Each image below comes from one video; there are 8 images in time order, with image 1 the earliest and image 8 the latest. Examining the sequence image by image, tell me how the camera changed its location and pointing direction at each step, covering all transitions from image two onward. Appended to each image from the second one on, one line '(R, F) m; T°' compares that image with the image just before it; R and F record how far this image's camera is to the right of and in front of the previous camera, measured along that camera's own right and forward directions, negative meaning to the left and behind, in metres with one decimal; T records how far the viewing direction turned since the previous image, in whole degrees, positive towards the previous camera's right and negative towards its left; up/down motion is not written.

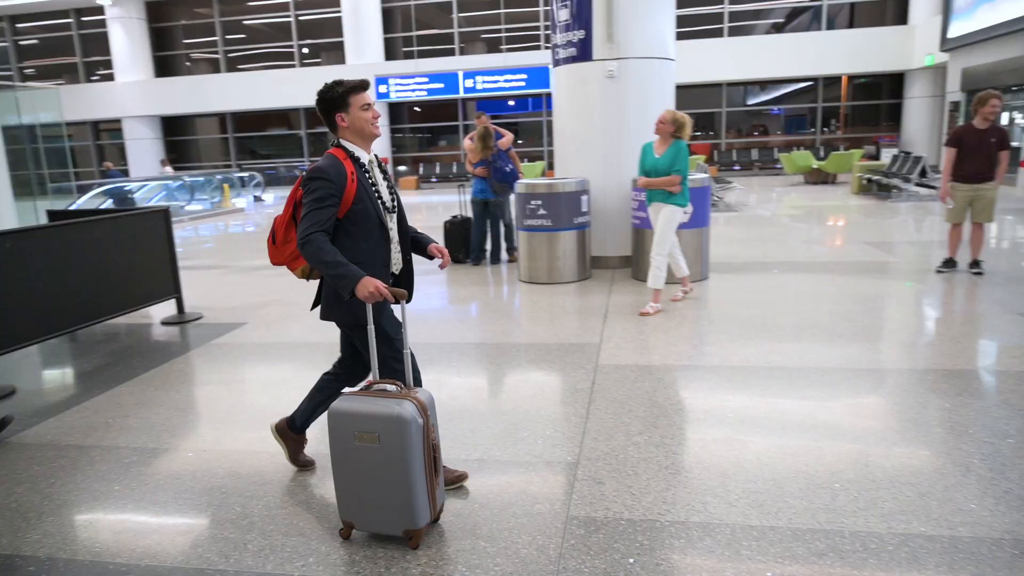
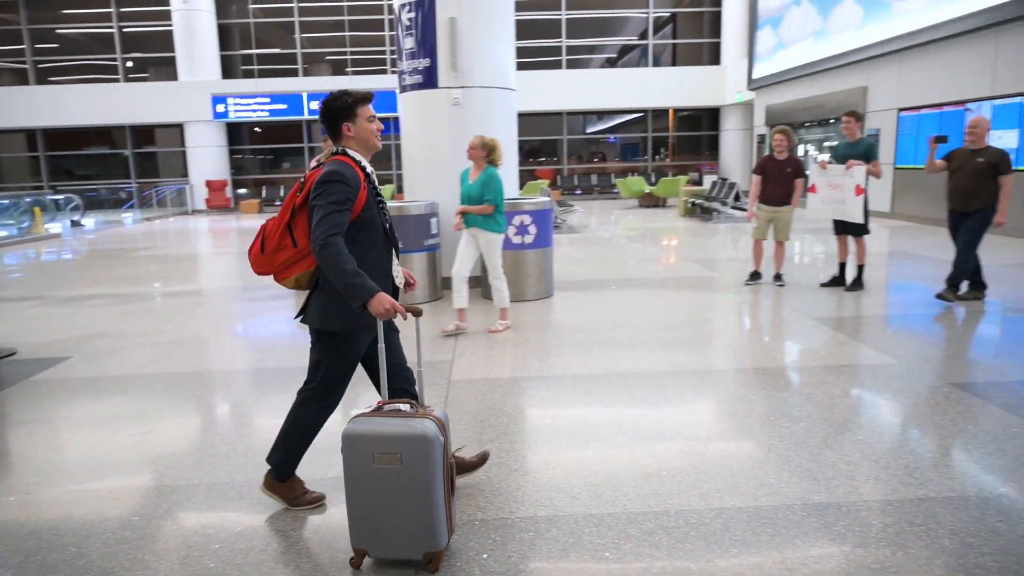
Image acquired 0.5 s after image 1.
(-0.2, -0.1) m; +13°
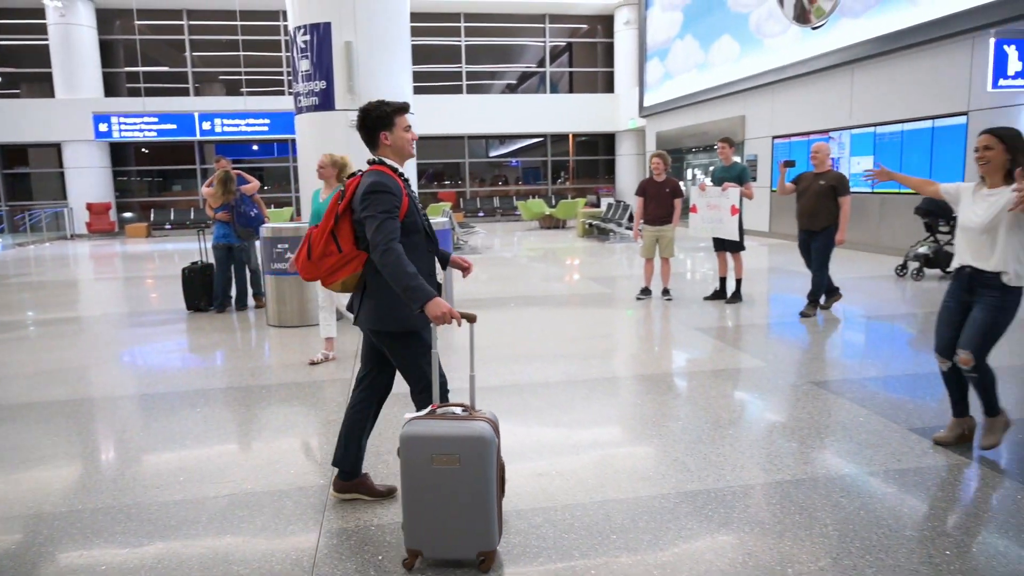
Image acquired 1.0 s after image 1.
(+0.1, -0.1) m; +8°
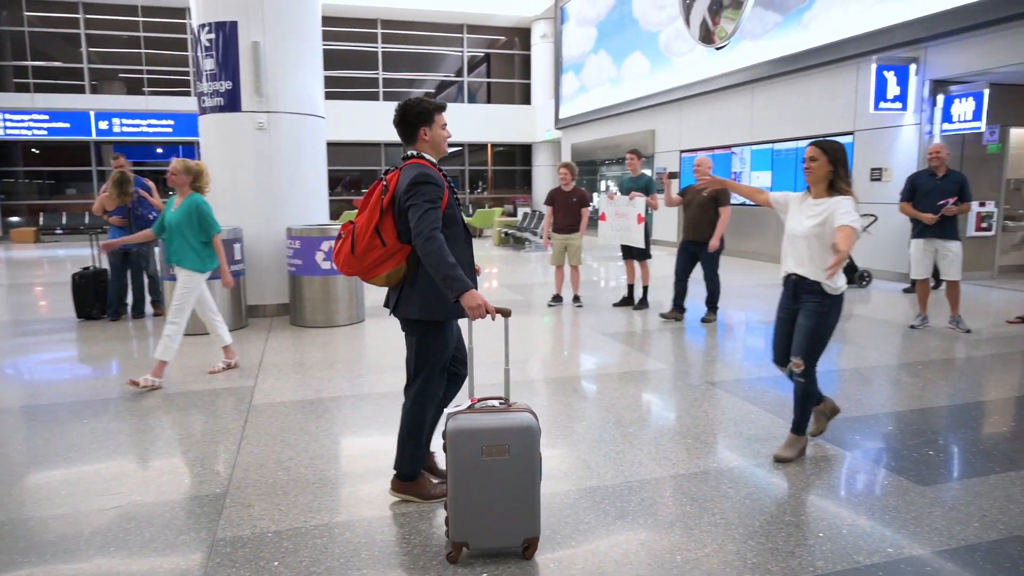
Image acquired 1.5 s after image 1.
(+0.1, 0.0) m; +7°
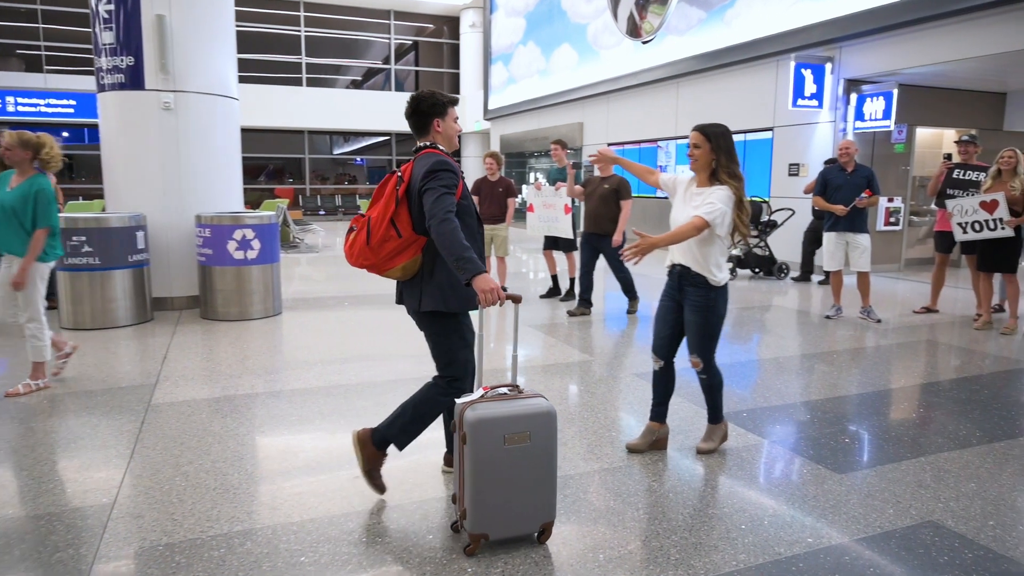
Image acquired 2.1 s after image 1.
(0.0, +0.1) m; +6°
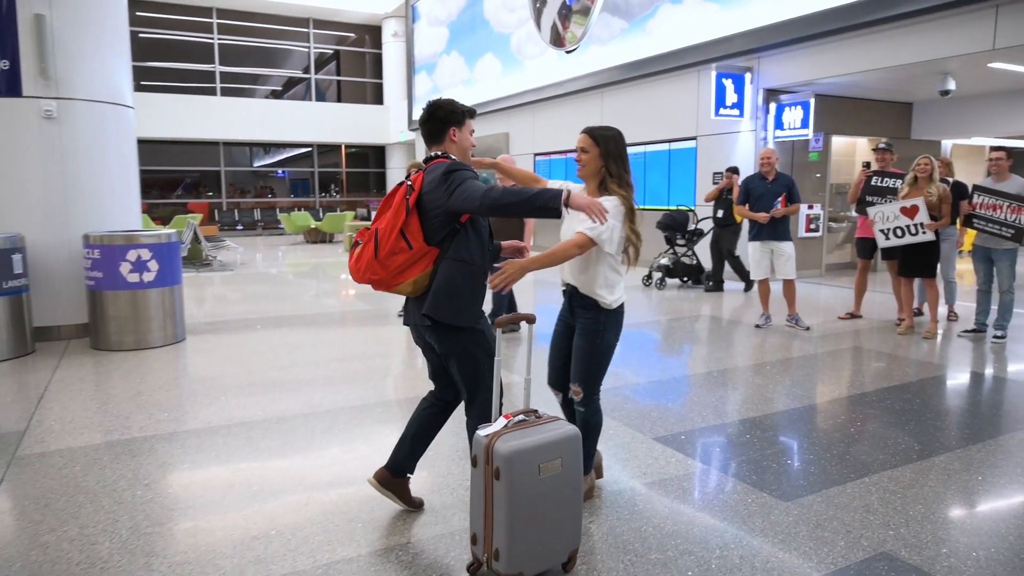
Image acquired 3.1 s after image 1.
(+0.1, +0.3) m; +6°
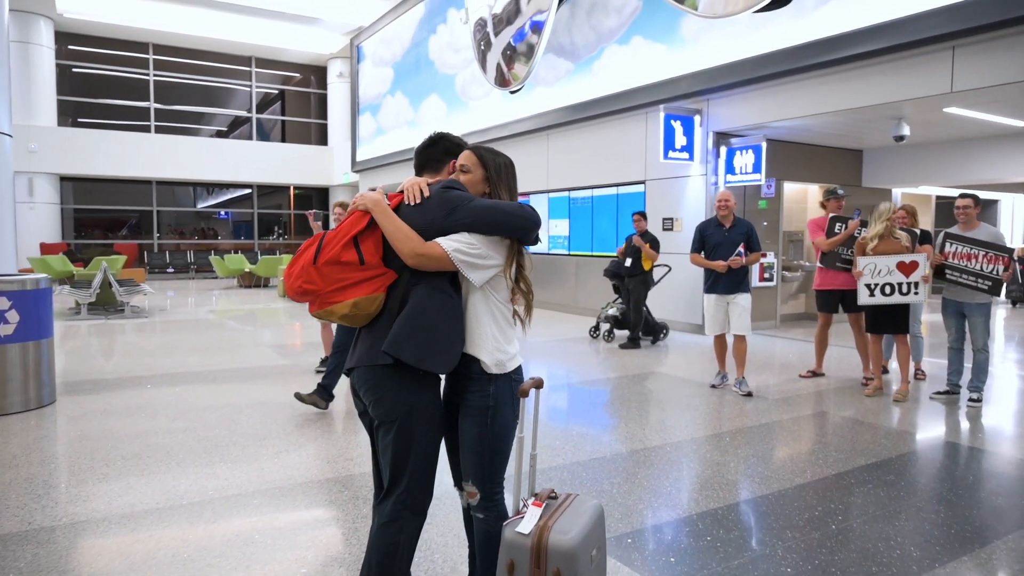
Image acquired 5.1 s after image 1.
(+0.2, +0.7) m; +4°
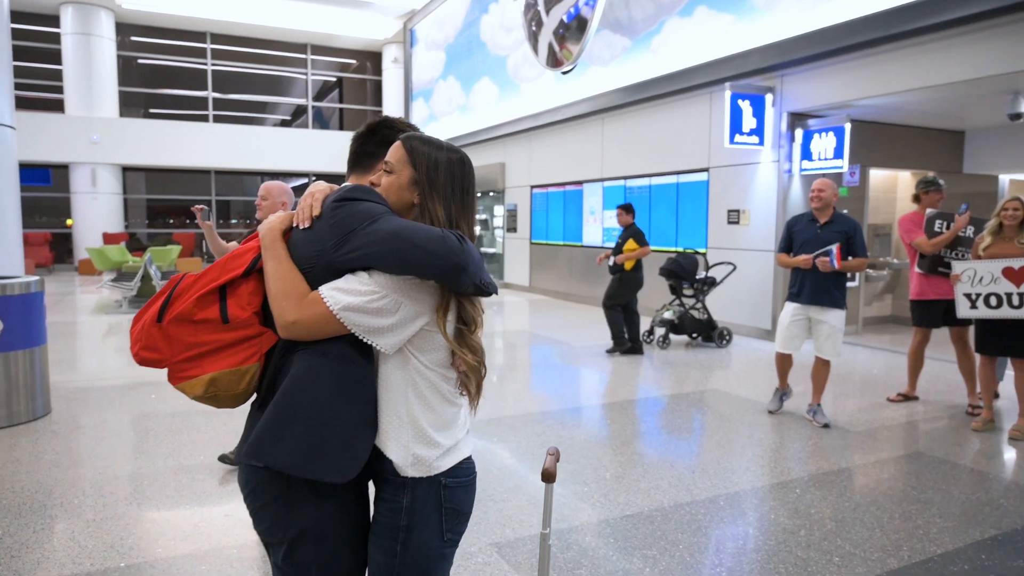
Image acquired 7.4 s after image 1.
(+0.2, +0.7) m; -5°
